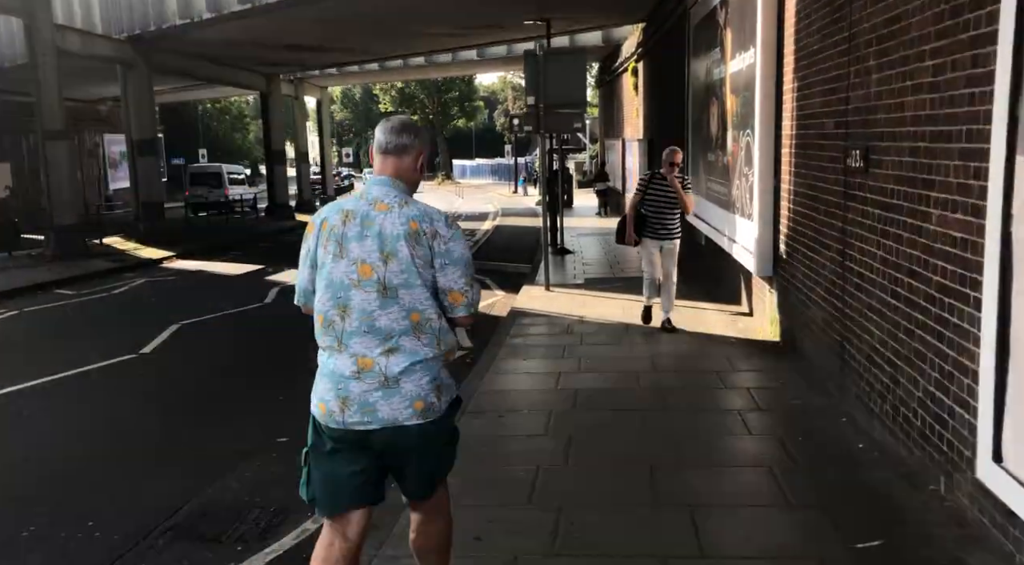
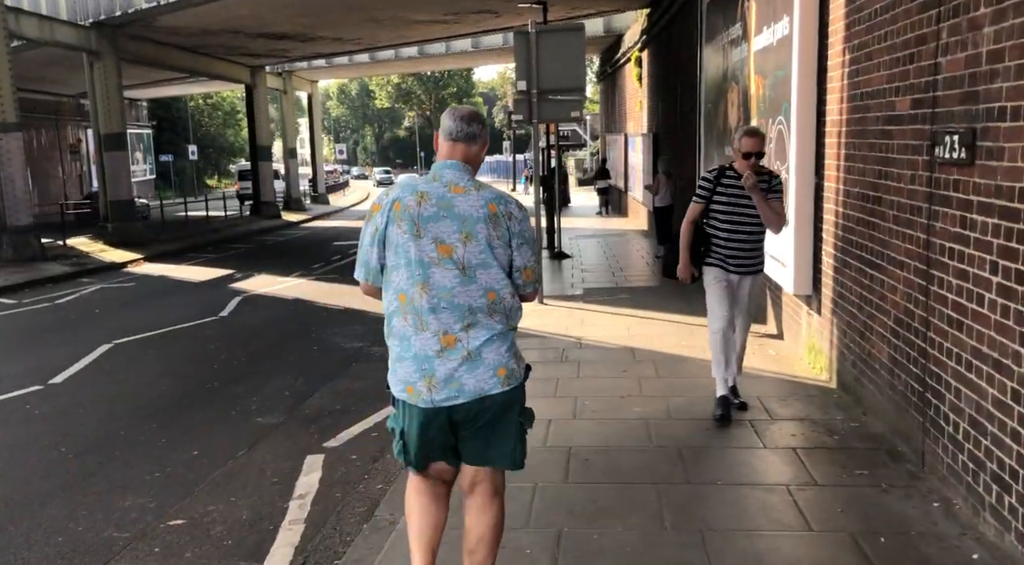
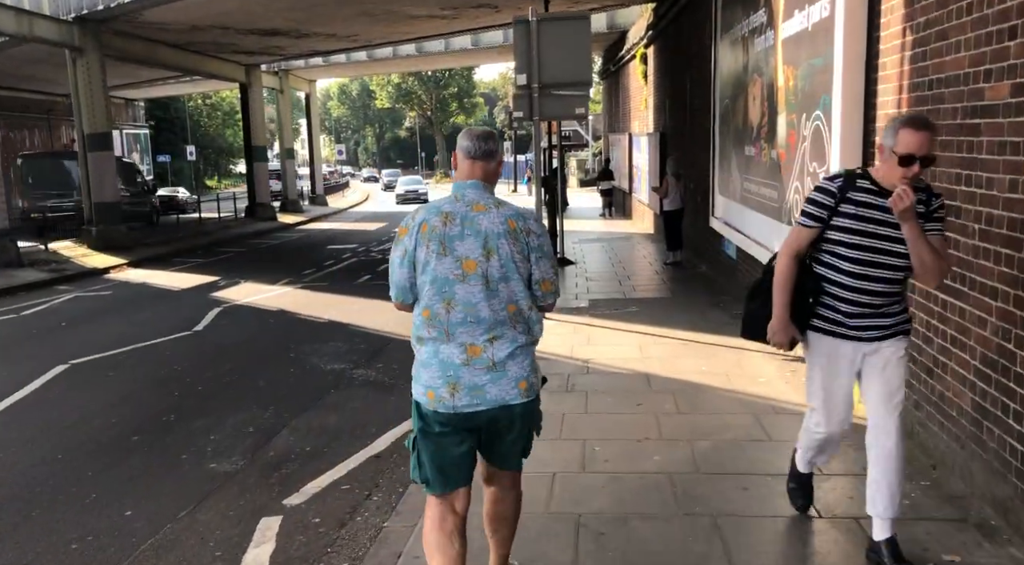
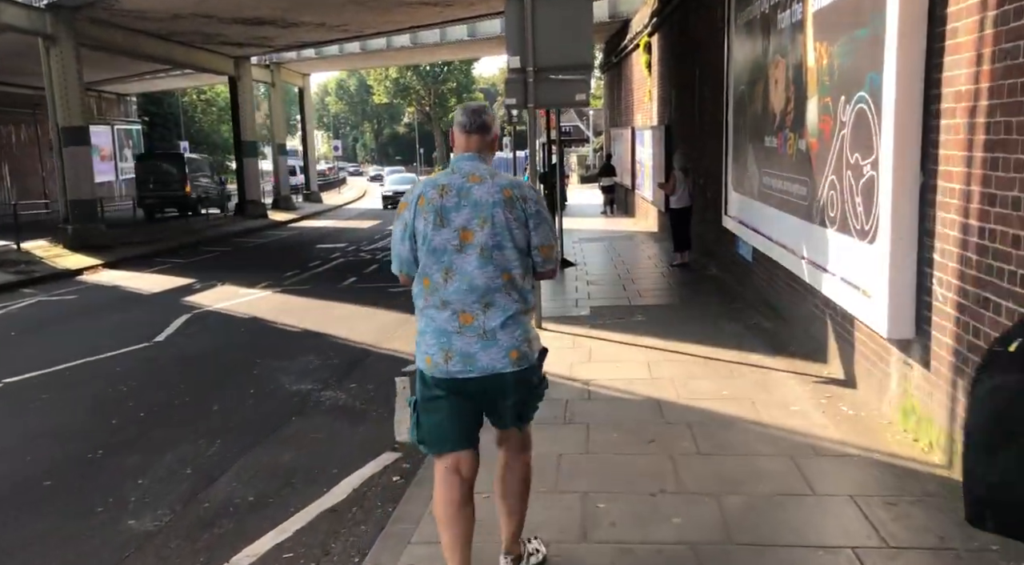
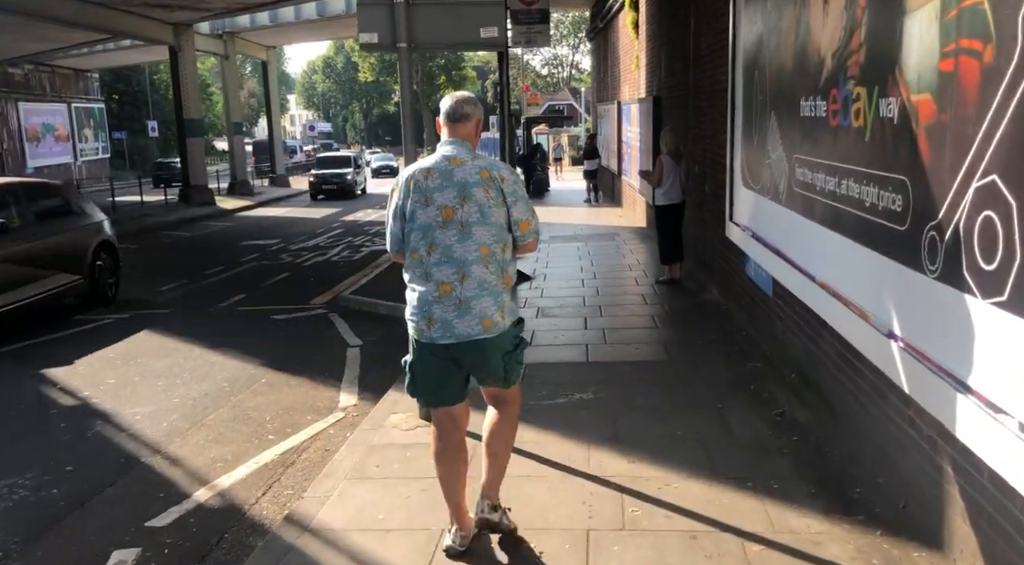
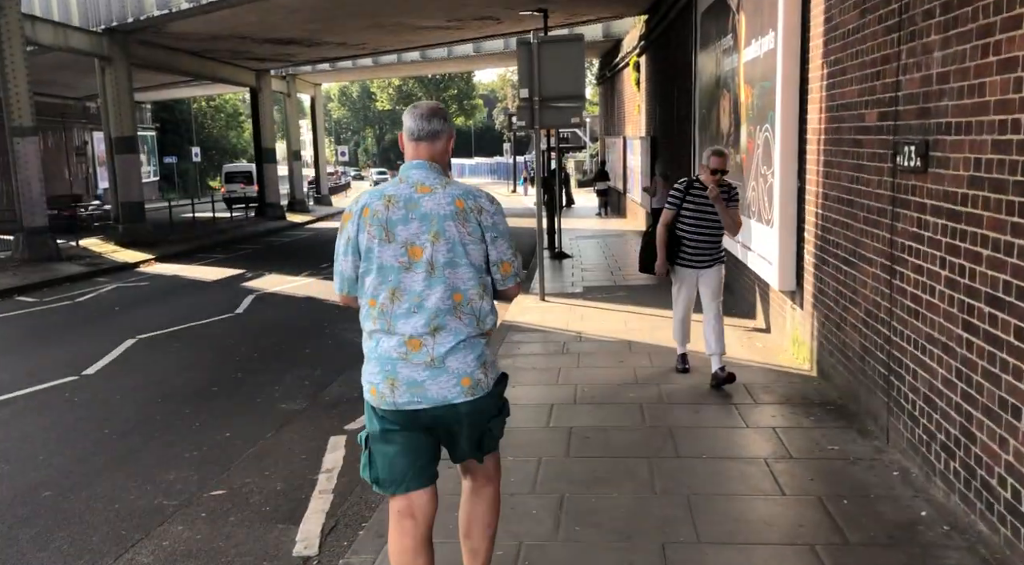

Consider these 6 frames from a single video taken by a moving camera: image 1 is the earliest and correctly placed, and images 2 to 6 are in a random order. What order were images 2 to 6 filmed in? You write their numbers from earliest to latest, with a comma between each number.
6, 2, 3, 4, 5
